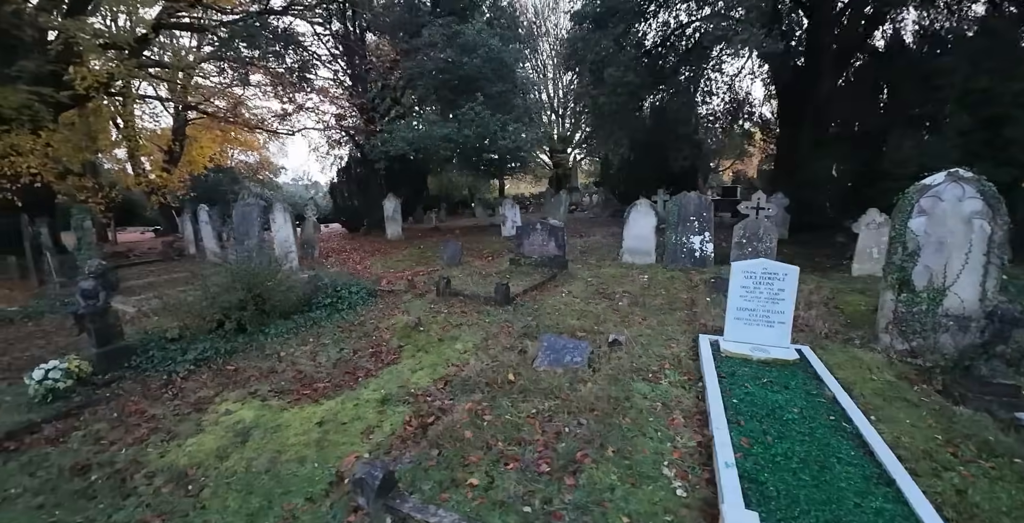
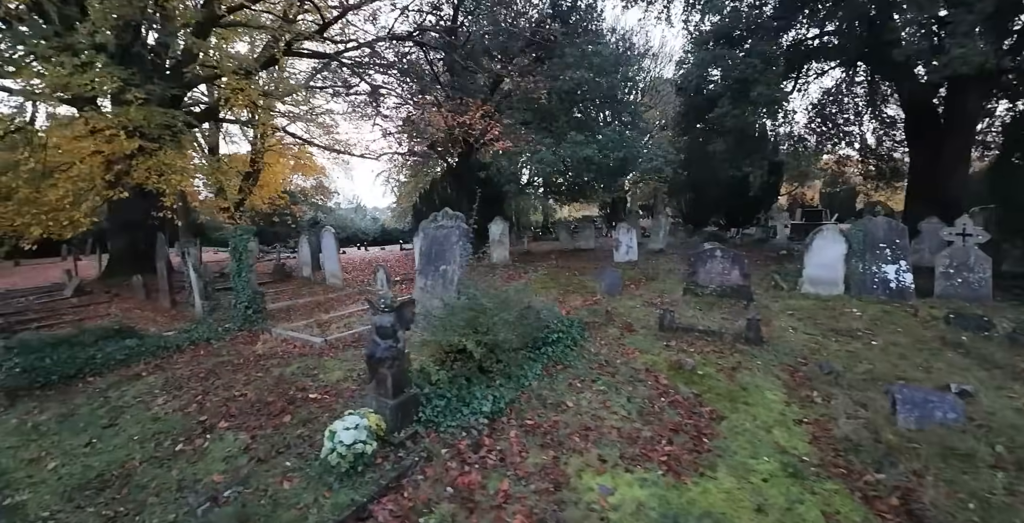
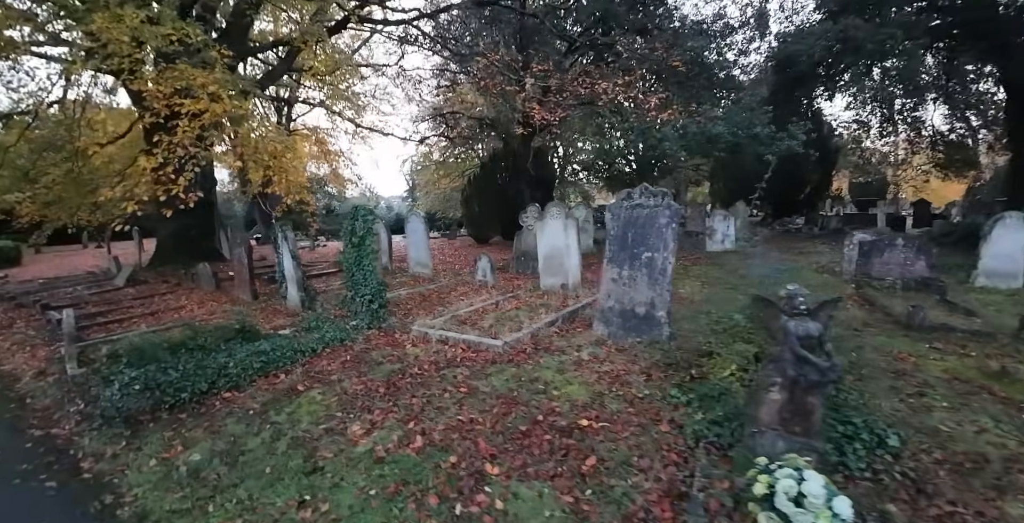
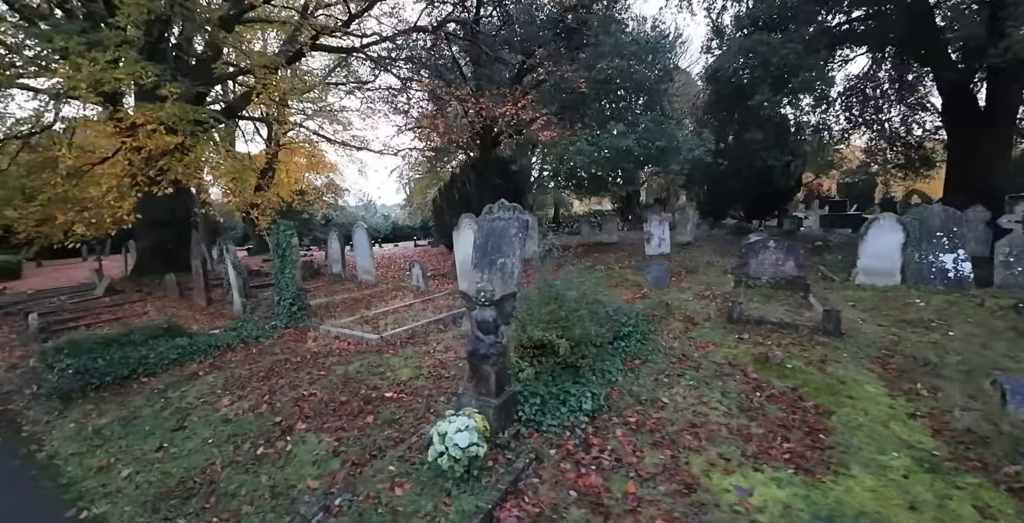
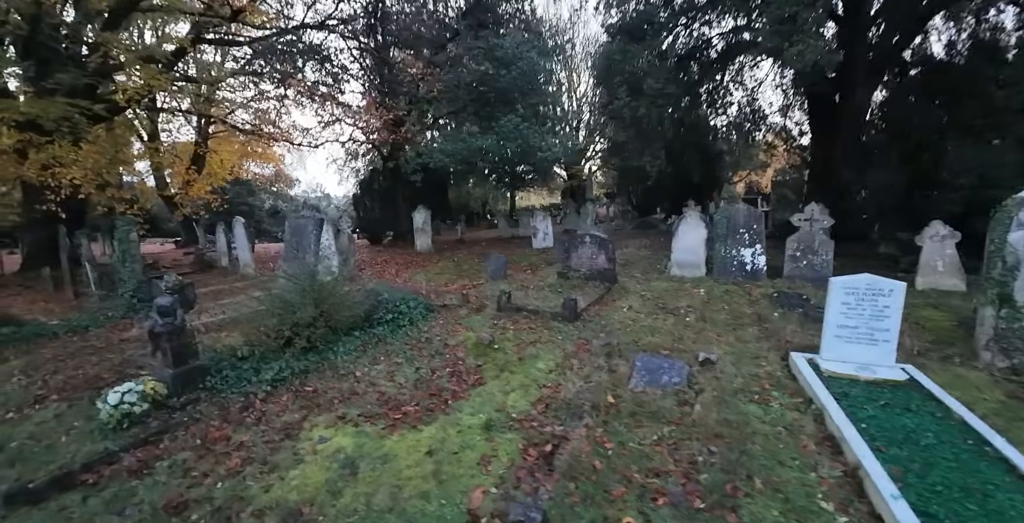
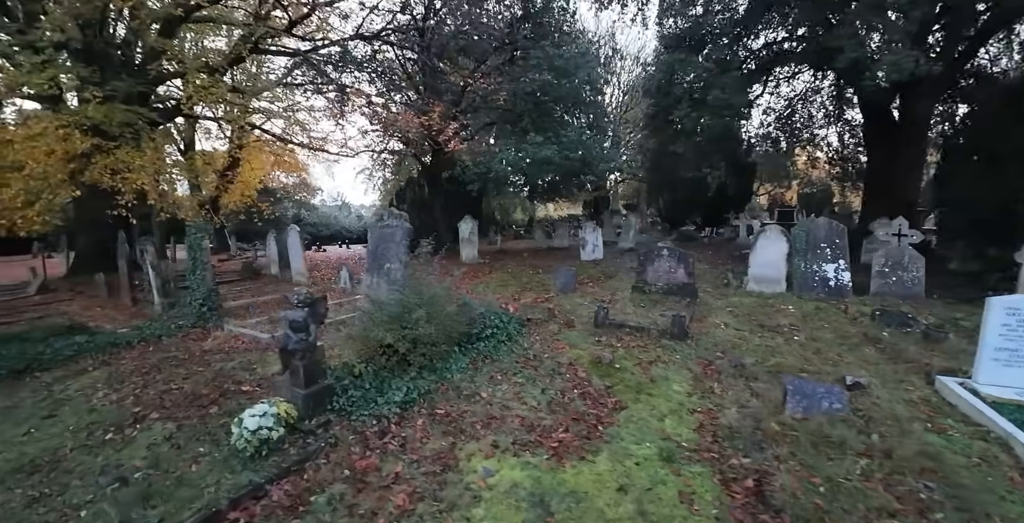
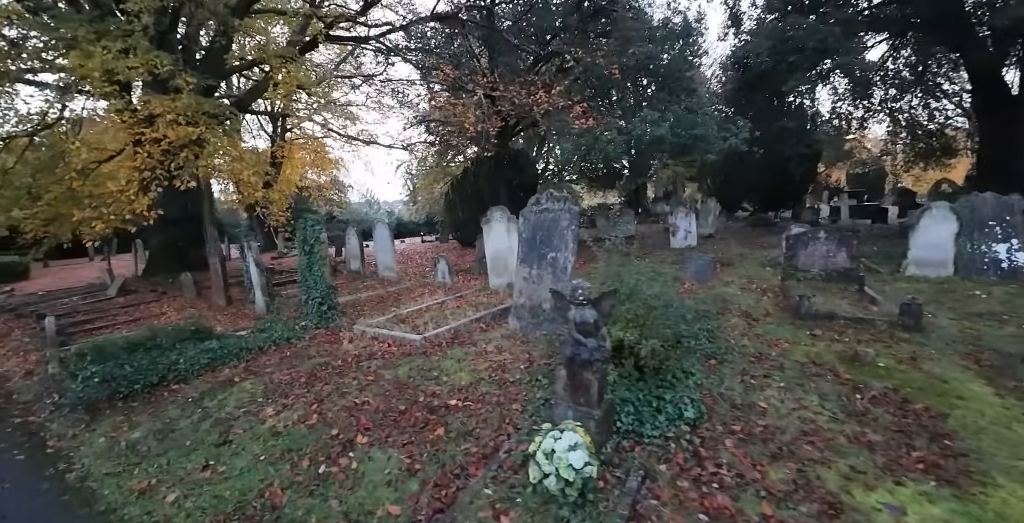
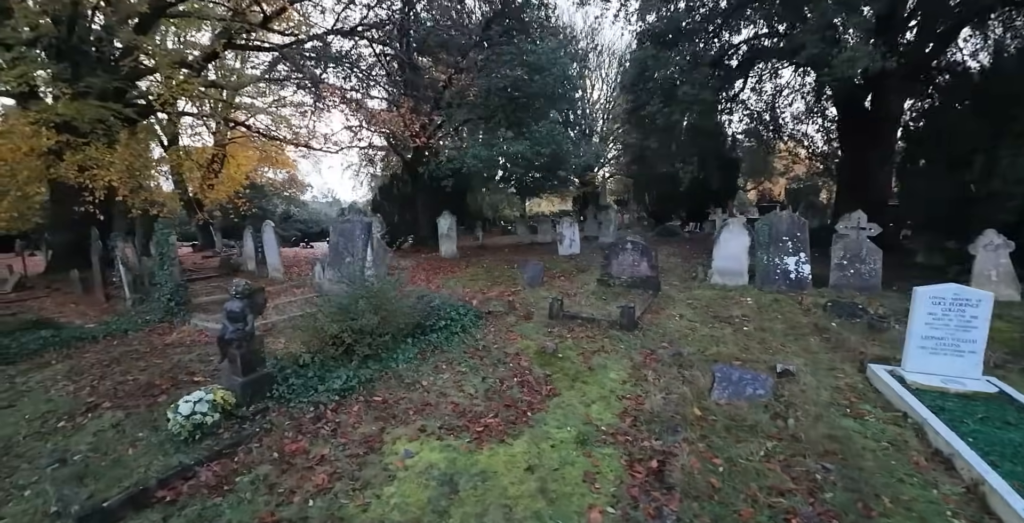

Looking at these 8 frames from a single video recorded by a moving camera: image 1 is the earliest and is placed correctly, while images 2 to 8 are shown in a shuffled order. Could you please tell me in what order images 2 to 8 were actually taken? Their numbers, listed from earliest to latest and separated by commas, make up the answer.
5, 8, 6, 2, 4, 7, 3
